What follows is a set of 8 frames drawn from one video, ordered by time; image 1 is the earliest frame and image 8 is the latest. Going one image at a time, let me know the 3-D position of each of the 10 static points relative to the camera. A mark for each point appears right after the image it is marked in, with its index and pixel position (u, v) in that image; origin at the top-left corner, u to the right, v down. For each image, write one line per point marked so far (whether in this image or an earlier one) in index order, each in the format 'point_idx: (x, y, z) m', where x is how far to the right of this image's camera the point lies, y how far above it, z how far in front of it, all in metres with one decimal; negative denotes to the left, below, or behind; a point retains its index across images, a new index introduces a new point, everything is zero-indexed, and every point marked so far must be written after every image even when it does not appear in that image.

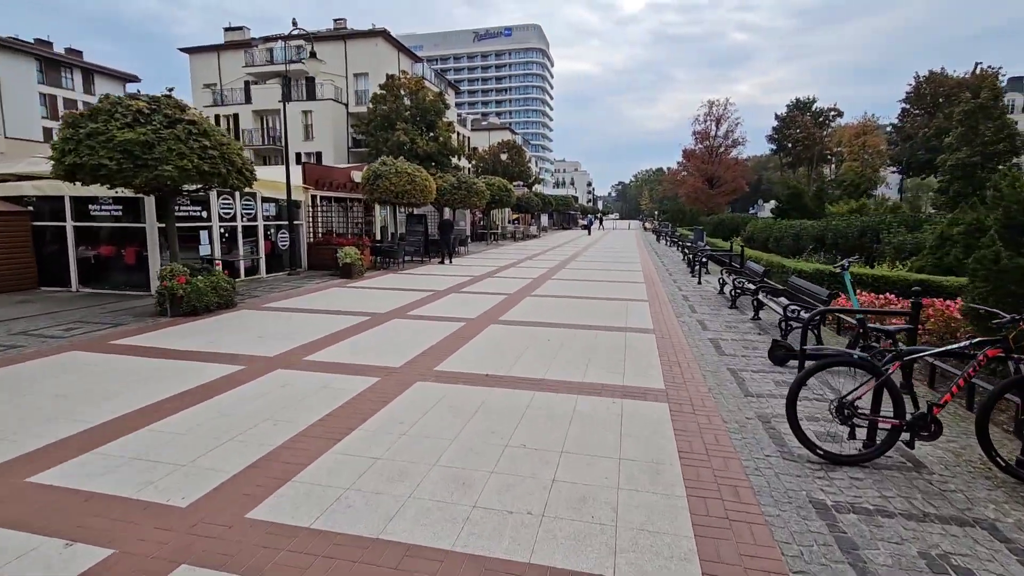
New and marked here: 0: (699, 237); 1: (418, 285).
0: (+6.9, +1.9, +18.7) m
1: (-2.6, -0.1, +13.6) m
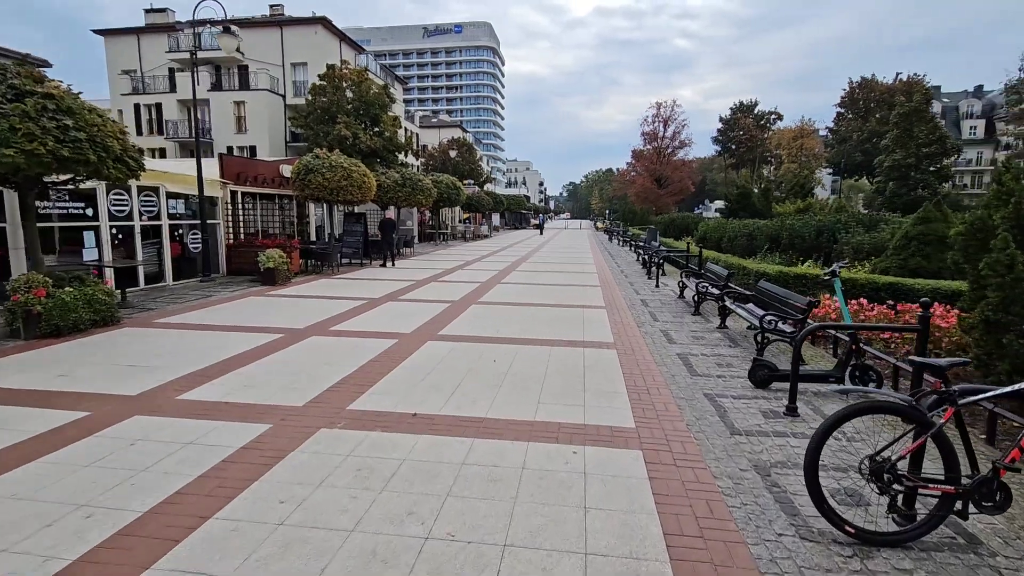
0: (+5.1, +1.8, +18.4) m
1: (-3.9, -0.2, +12.5) m
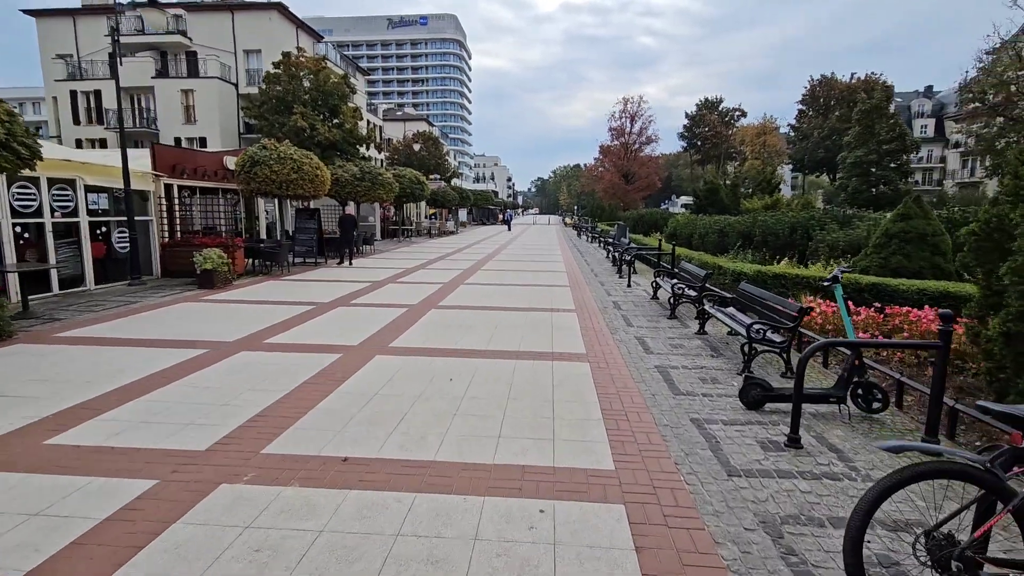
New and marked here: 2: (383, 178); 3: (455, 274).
0: (+3.9, +1.9, +18.1) m
1: (-4.7, -0.2, +11.6) m
2: (-4.0, +3.4, +15.9) m
3: (-1.7, +0.4, +15.6) m
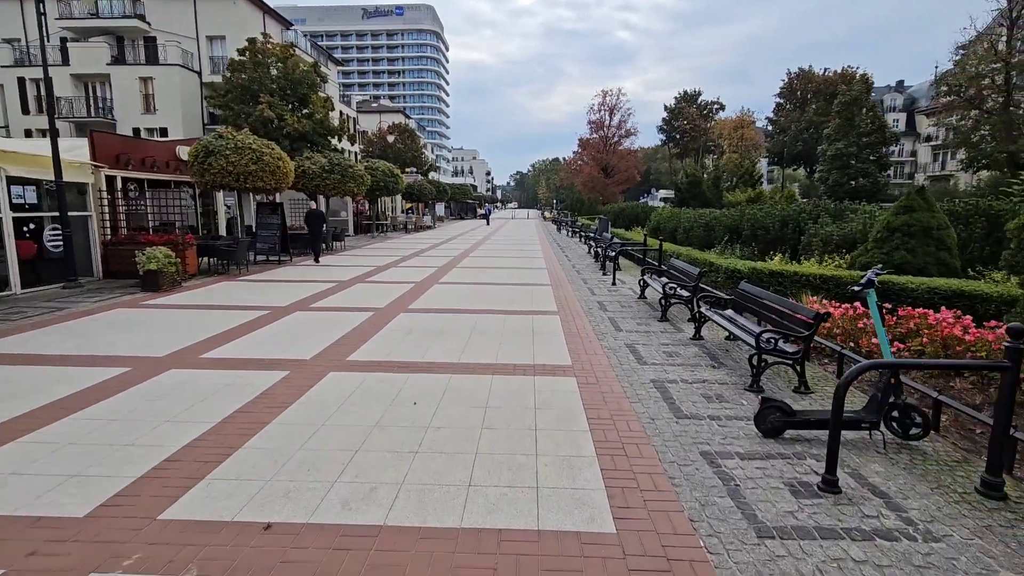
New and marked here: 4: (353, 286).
0: (+3.1, +2.1, +17.6) m
1: (-5.2, -0.2, +10.8) m
2: (-4.6, +3.5, +15.1) m
3: (-2.4, +0.5, +14.9) m
4: (-3.8, 0.0, +12.4) m
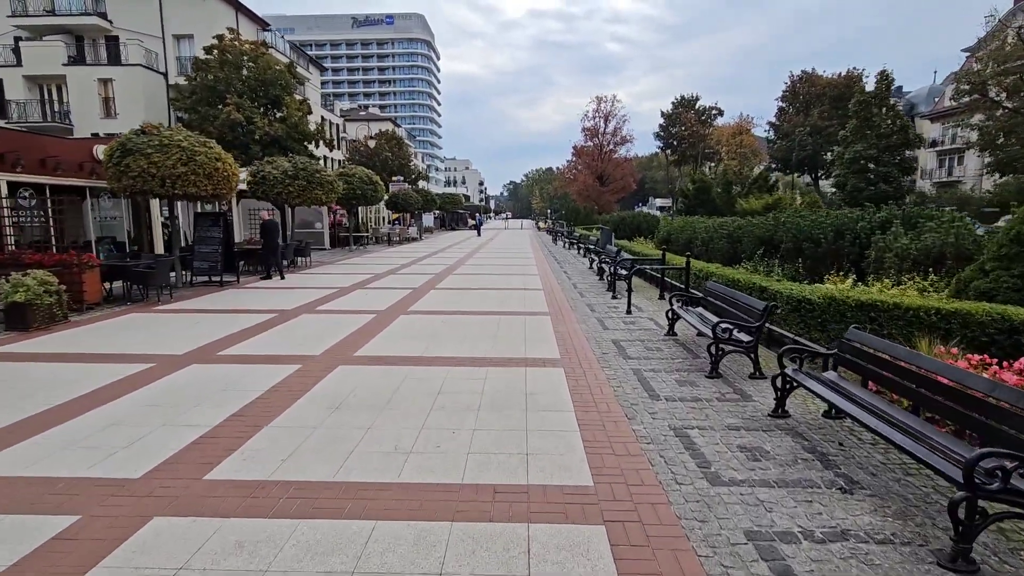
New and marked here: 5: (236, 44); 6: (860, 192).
0: (+2.9, +1.5, +15.9) m
1: (-5.3, -0.7, +9.0) m
2: (-4.9, +2.9, +13.3) m
3: (-2.6, 0.0, +13.1) m
4: (-4.0, -0.5, +10.5) m
5: (-10.6, +9.4, +19.8) m
6: (+12.7, +3.5, +18.7) m
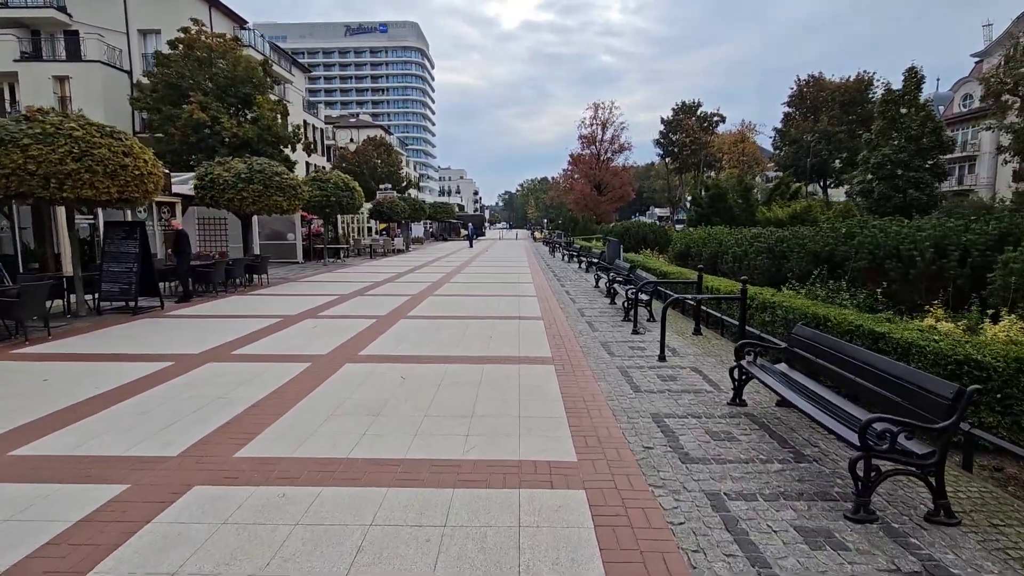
0: (+2.7, +1.0, +14.1) m
1: (-5.5, -1.1, +7.1) m
2: (-5.1, +2.4, +11.5) m
3: (-2.8, -0.5, +11.3) m
4: (-4.2, -0.9, +8.7) m
5: (-10.9, +8.8, +18.1) m
6: (+12.4, +2.9, +17.0) m
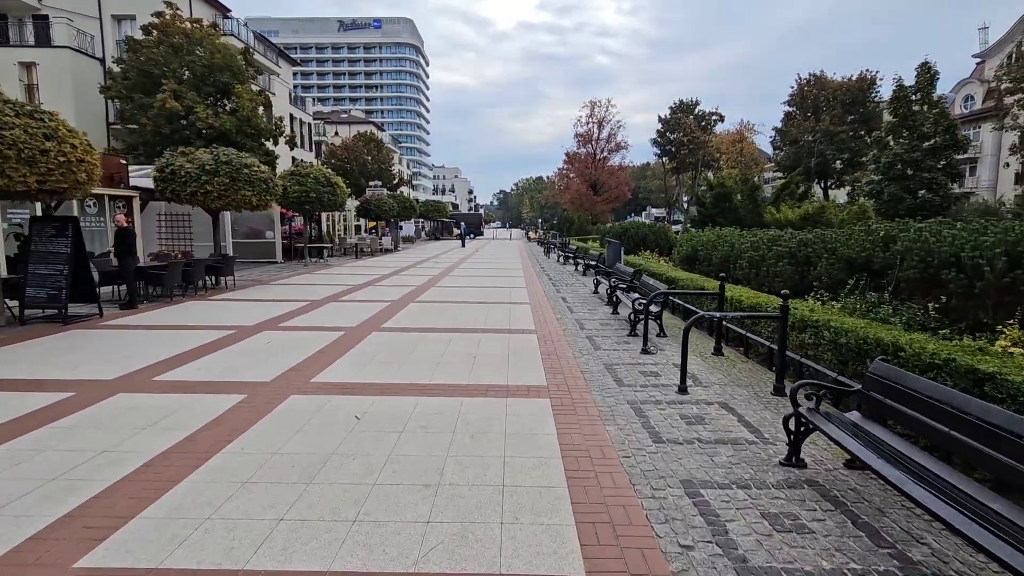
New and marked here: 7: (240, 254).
0: (+2.5, +0.9, +13.3) m
1: (-5.6, -1.1, +6.1) m
2: (-5.2, +2.4, +10.5) m
3: (-2.9, -0.6, +10.3) m
4: (-4.3, -1.0, +7.7) m
5: (-11.1, +8.8, +17.0) m
6: (+12.2, +2.7, +16.3) m
7: (-8.4, +1.1, +15.8) m
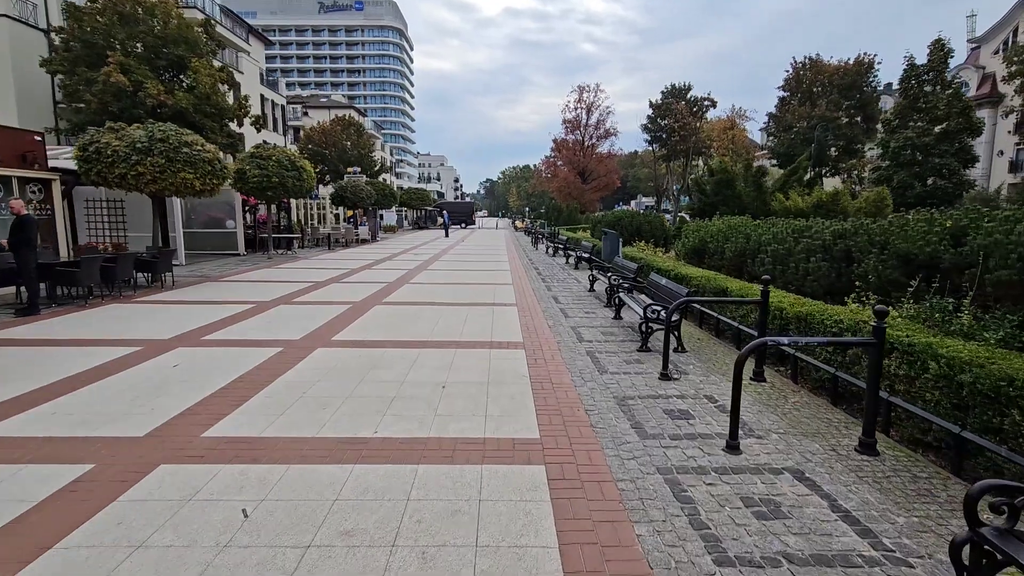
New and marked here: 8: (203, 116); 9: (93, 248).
0: (+2.1, +1.0, +12.1) m
1: (-5.8, -1.2, +4.8) m
2: (-5.5, +2.4, +9.1) m
3: (-3.2, -0.5, +9.1) m
4: (-4.5, -1.0, +6.4) m
5: (-11.5, +9.0, +15.4) m
6: (+11.8, +3.0, +15.3) m
7: (-8.8, +1.2, +14.3) m
8: (-9.6, +5.4, +16.0) m
9: (-7.0, +0.7, +8.6) m
